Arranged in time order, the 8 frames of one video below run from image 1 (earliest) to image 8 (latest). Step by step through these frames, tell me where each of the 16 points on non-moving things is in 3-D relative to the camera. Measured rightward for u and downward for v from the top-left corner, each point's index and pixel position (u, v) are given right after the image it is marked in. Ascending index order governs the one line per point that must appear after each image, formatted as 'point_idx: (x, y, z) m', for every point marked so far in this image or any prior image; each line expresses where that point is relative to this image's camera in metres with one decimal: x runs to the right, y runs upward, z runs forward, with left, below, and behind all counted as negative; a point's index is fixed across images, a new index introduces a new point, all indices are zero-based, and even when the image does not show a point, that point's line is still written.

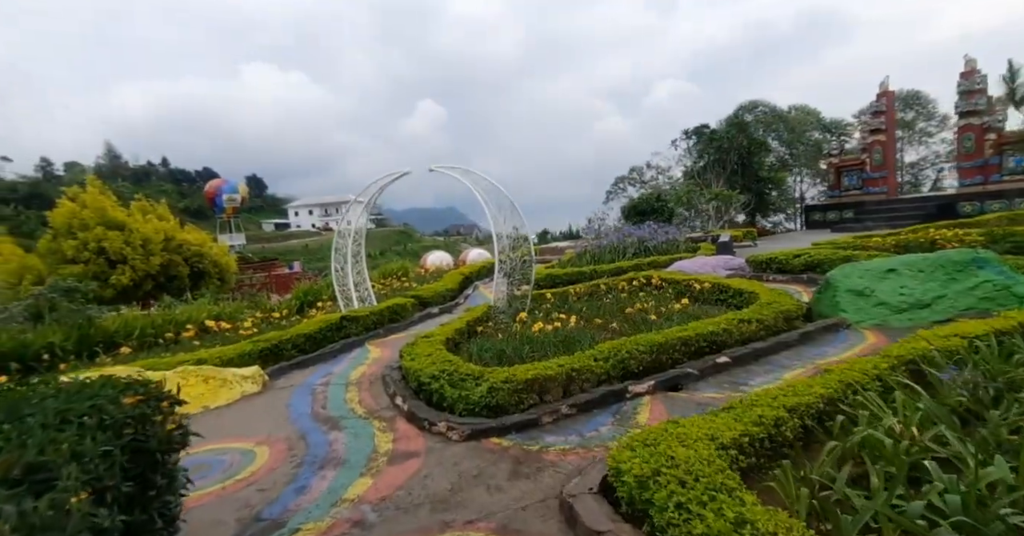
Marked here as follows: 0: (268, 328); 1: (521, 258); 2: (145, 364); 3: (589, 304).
0: (-3.9, -1.0, +8.0) m
1: (+0.1, +0.1, +7.5) m
2: (-4.0, -1.0, +5.5) m
3: (+1.0, -0.5, +6.8) m
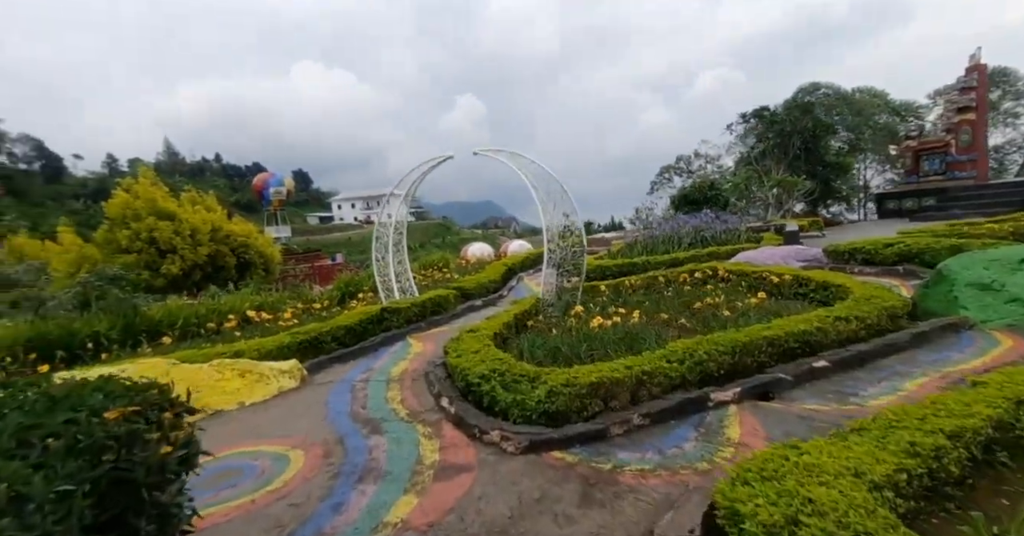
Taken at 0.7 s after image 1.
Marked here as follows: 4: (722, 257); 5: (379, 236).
0: (-3.1, -0.9, +7.8) m
1: (+0.8, +0.3, +7.0) m
2: (-3.5, -0.9, +5.3) m
3: (+1.7, -0.4, +6.2) m
4: (+3.7, +0.2, +8.8) m
5: (-2.3, +0.5, +8.6) m
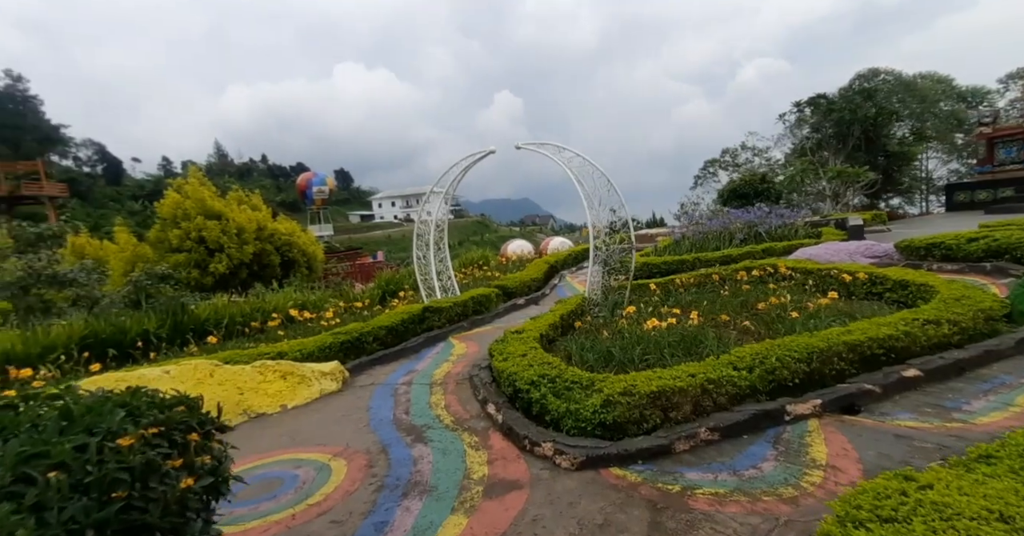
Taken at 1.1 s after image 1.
0: (-2.5, -0.8, +7.8) m
1: (+1.4, +0.3, +6.7) m
2: (-3.0, -0.9, +5.3) m
3: (+2.2, -0.4, +5.8) m
4: (+4.4, +0.2, +8.3) m
5: (-1.6, +0.6, +8.5) m
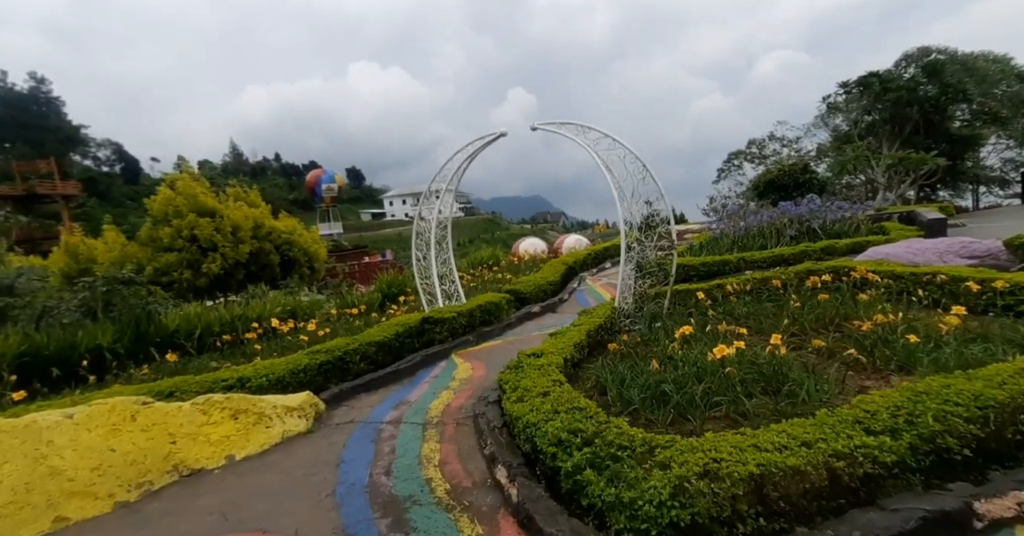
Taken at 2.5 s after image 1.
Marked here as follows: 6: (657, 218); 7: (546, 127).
0: (-2.3, -0.9, +6.7) m
1: (+1.6, +0.3, +5.5) m
2: (-2.8, -1.0, +4.3) m
3: (+2.3, -0.4, +4.6) m
4: (+4.6, +0.2, +7.1) m
5: (-1.3, +0.5, +7.4) m
6: (+1.6, +0.6, +5.6) m
7: (+0.4, +1.7, +6.0) m
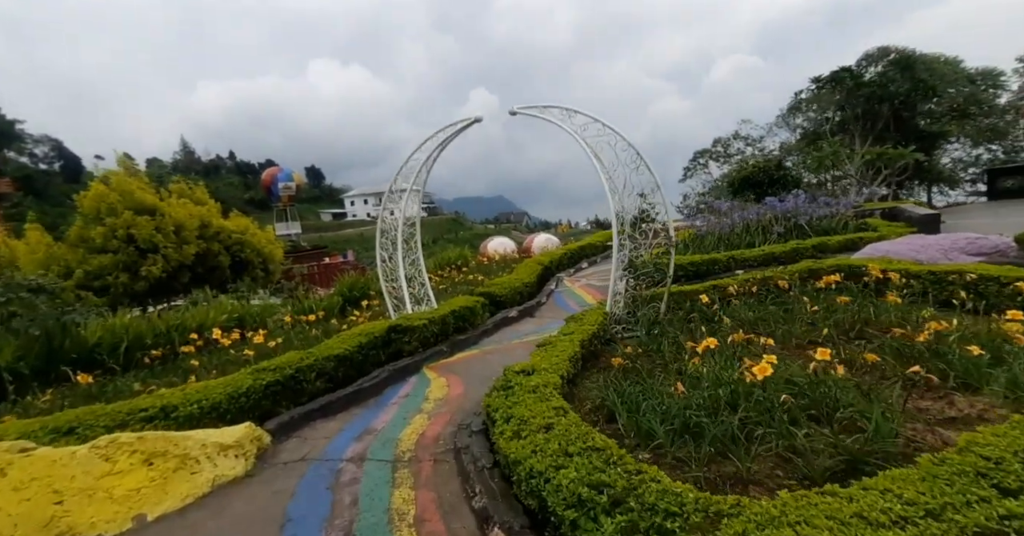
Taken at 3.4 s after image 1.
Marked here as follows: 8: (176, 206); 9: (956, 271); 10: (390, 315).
0: (-2.5, -0.9, +5.9) m
1: (+1.4, +0.3, +5.0) m
2: (-2.9, -1.0, +3.4) m
3: (+2.2, -0.4, +4.1) m
4: (+4.3, +0.2, +6.7) m
5: (-1.7, +0.5, +6.7) m
6: (+1.4, +0.5, +5.0) m
7: (+0.2, +1.7, +5.4) m
8: (-8.2, +1.5, +12.3) m
9: (+3.6, 0.0, +4.1) m
10: (-1.6, -0.6, +6.6) m
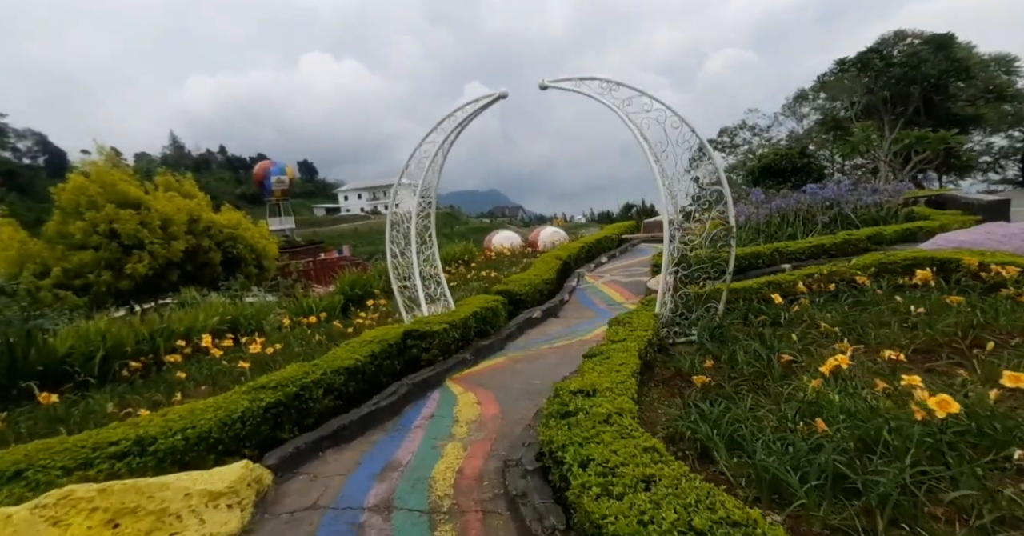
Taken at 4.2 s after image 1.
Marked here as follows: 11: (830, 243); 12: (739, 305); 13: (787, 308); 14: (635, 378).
0: (-2.3, -0.9, +5.2) m
1: (+1.7, +0.3, +4.3) m
2: (-2.6, -1.0, +2.7) m
3: (+2.5, -0.4, +3.5) m
4: (+4.5, +0.3, +6.1) m
5: (-1.4, +0.6, +6.0) m
6: (+1.7, +0.6, +4.4) m
7: (+0.4, +1.7, +4.7) m
8: (-8.0, +1.6, +11.6) m
9: (+3.9, 0.0, +3.5) m
10: (-1.3, -0.6, +5.9) m
11: (+3.8, +0.3, +6.0) m
12: (+2.0, -0.3, +4.5) m
13: (+2.3, -0.3, +4.2) m
14: (+0.8, -0.7, +3.1) m
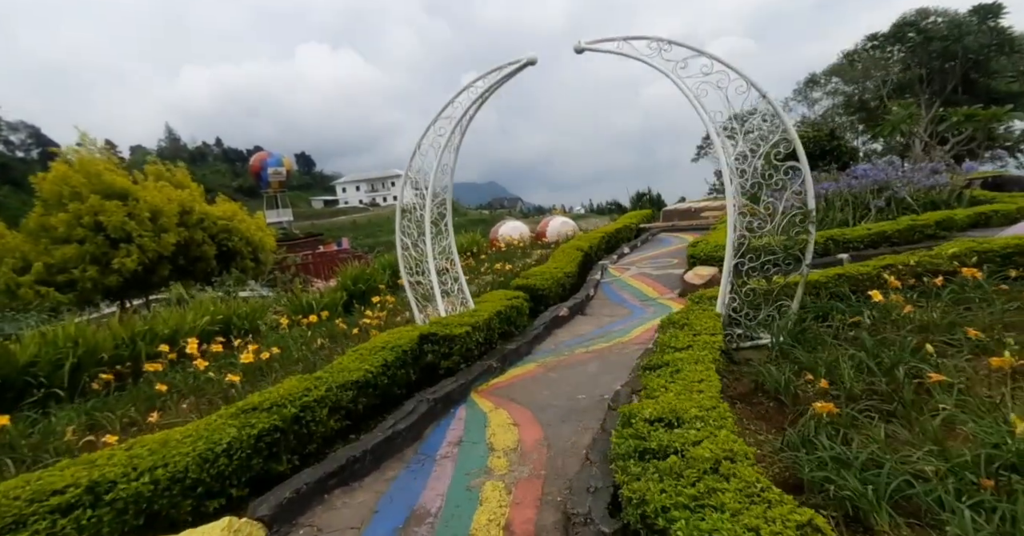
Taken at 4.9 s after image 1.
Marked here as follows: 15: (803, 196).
0: (-2.0, -0.8, +4.6) m
1: (+1.9, +0.4, +3.7) m
2: (-2.3, -1.0, +2.1) m
3: (+2.8, -0.3, +2.8) m
4: (+4.8, +0.4, +5.5) m
5: (-1.1, +0.6, +5.3) m
6: (+1.9, +0.7, +3.7) m
7: (+0.7, +1.7, +4.0) m
8: (-7.8, +1.7, +10.9) m
9: (+4.2, +0.1, +2.8) m
10: (-1.0, -0.5, +5.3) m
11: (+4.0, +0.4, +5.3) m
12: (+2.3, -0.2, +3.8) m
13: (+2.5, -0.3, +3.5) m
14: (+1.0, -0.6, +2.5) m
15: (+2.1, +0.5, +3.8) m
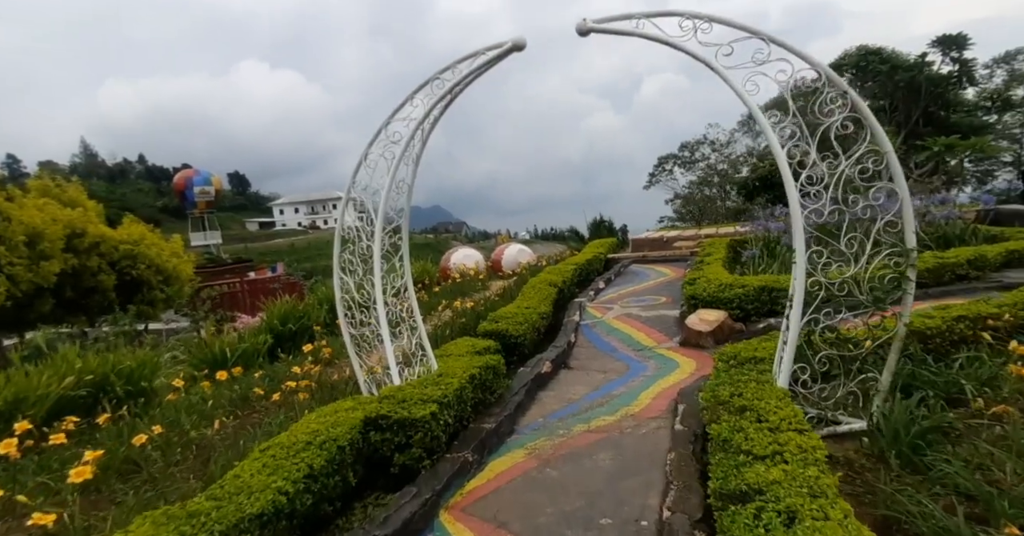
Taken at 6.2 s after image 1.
0: (-2.1, -1.2, +3.2) m
1: (+1.9, +0.1, +2.8) m
2: (-2.2, -1.2, +0.6) m
3: (+2.8, -0.6, +2.0) m
4: (+4.5, 0.0, +4.8) m
5: (-1.4, +0.2, +4.1) m
6: (+1.9, +0.3, +2.8) m
7: (+0.6, +1.4, +3.0) m
8: (-8.6, +1.0, +8.9) m
9: (+4.2, -0.2, +2.1) m
10: (-1.3, -0.9, +4.0) m
11: (+3.8, 0.0, +4.6) m
12: (+2.2, -0.6, +2.9) m
13: (+2.5, -0.6, +2.6) m
14: (+1.1, -0.9, +1.4) m
15: (+2.0, +0.2, +2.9) m
